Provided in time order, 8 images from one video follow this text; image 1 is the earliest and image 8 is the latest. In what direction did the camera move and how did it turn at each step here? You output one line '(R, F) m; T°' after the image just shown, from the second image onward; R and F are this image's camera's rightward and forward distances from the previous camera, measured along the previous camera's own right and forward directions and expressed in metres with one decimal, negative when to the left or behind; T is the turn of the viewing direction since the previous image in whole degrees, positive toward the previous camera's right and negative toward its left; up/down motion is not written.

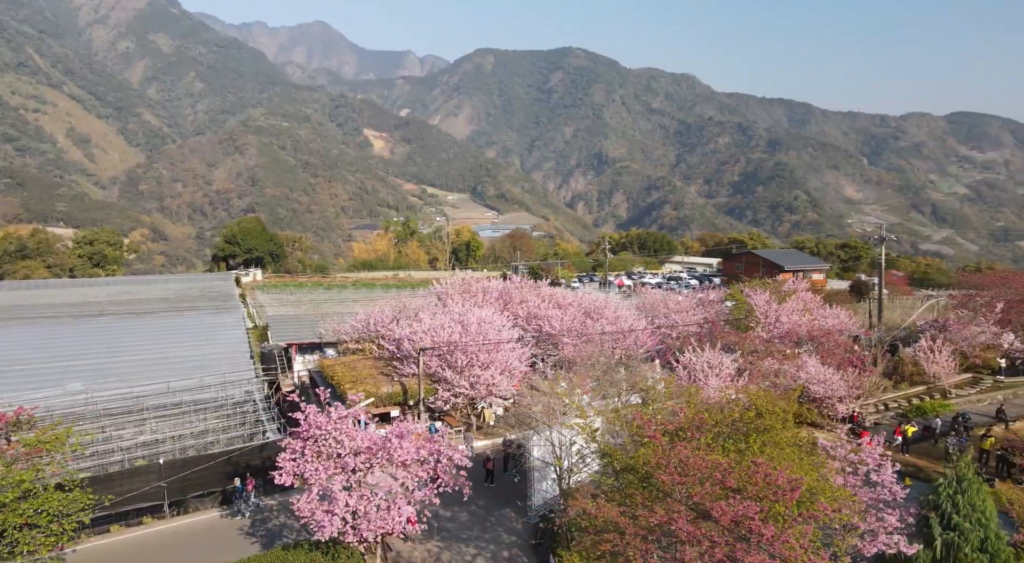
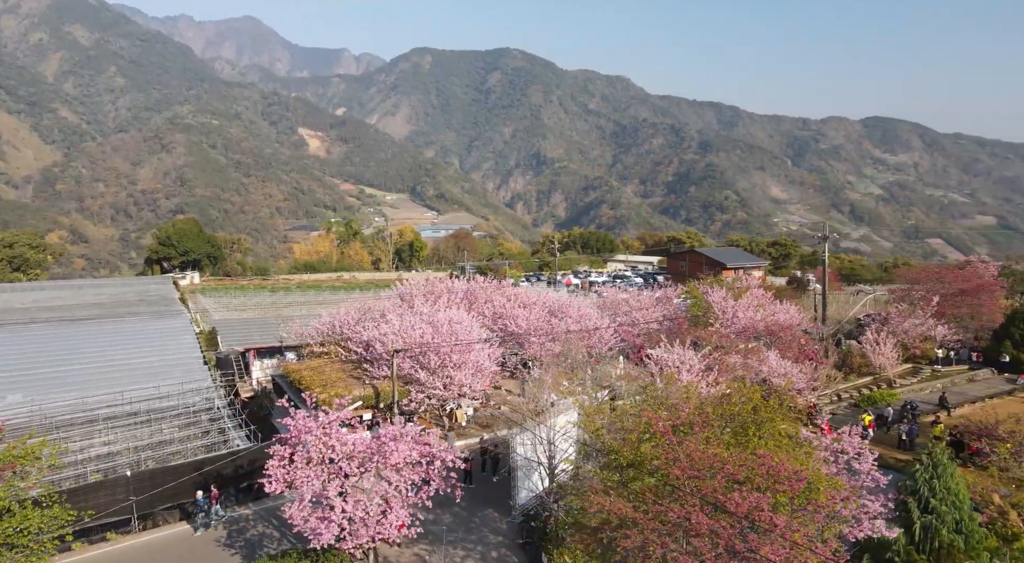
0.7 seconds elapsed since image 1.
(-0.9, 0.0) m; +5°
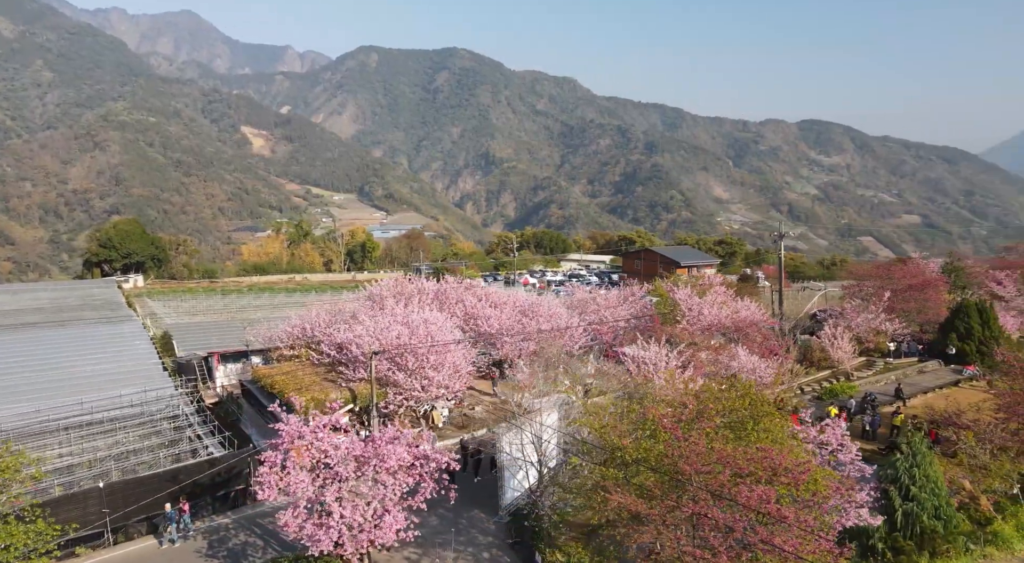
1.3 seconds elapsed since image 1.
(-0.8, 0.0) m; +4°
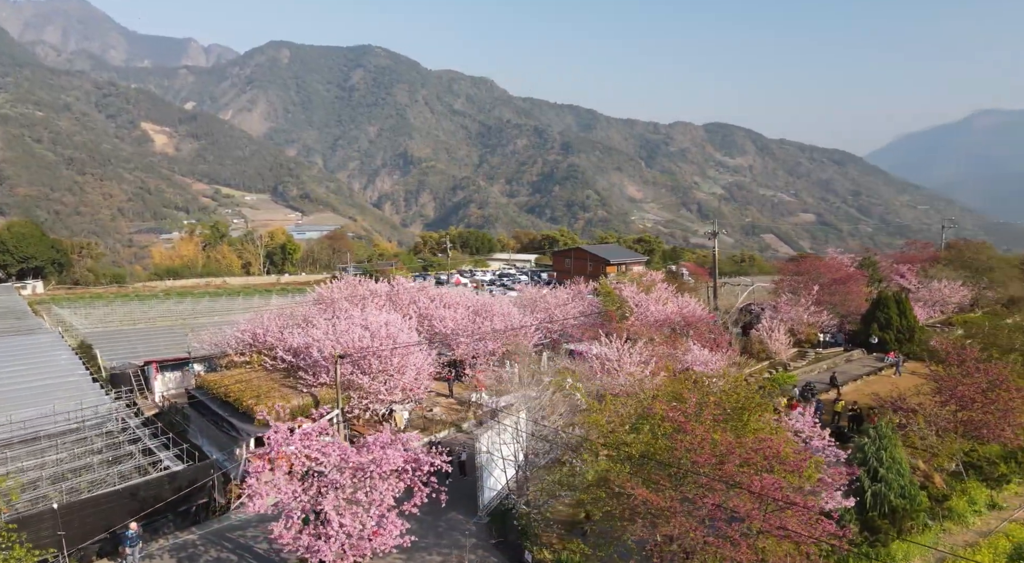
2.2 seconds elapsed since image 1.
(-1.2, 0.0) m; +7°
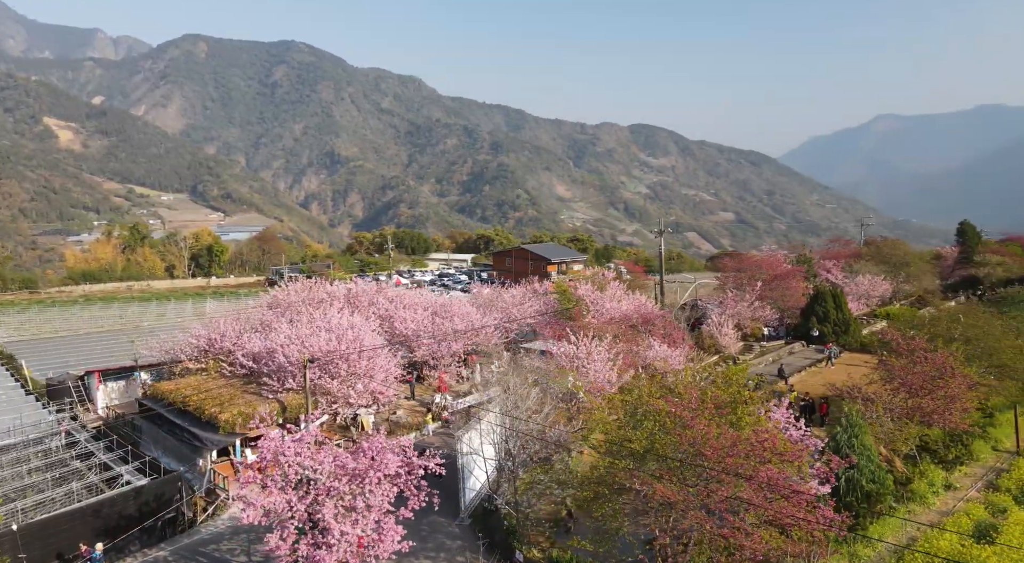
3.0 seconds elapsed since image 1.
(-1.1, 0.0) m; +6°
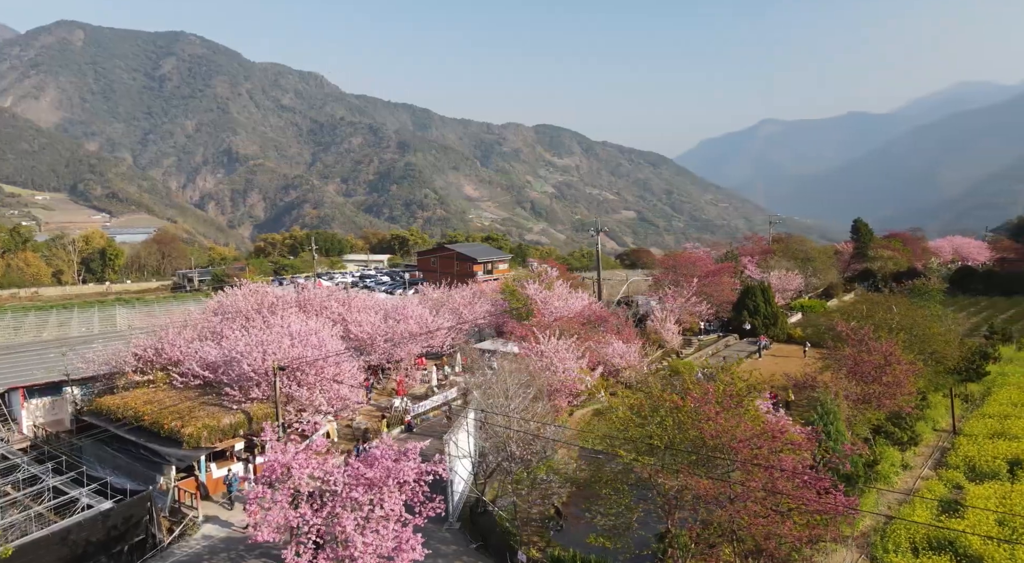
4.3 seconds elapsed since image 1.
(-1.7, +0.1) m; +8°
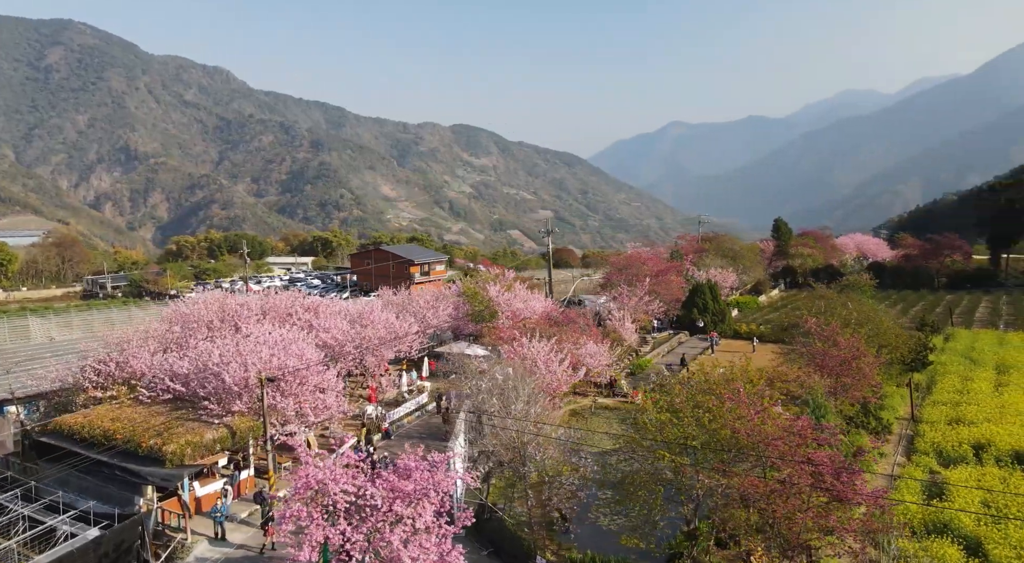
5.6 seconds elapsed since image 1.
(-1.8, +0.2) m; +7°
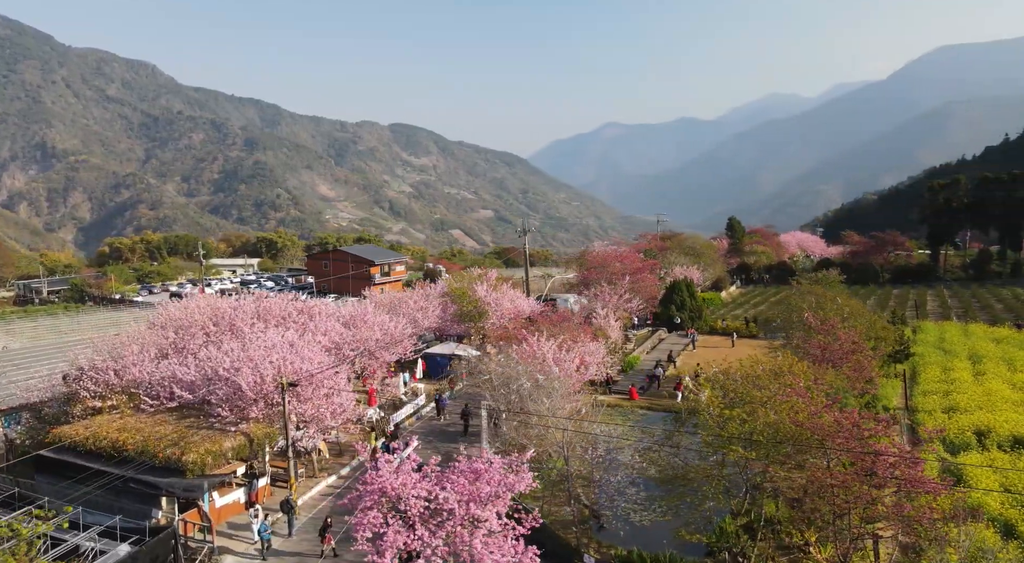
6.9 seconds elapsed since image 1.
(-1.9, +0.2) m; +5°
